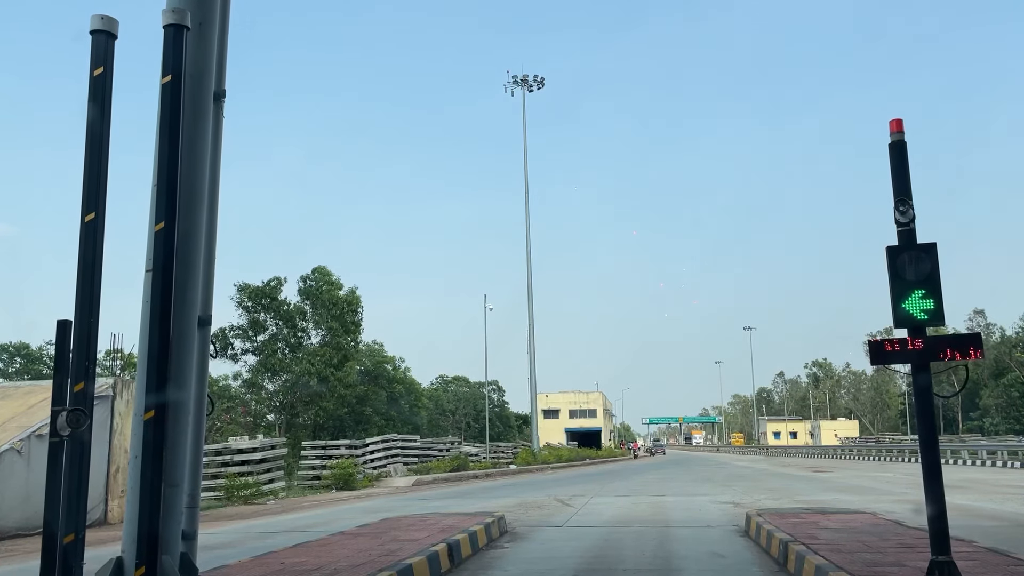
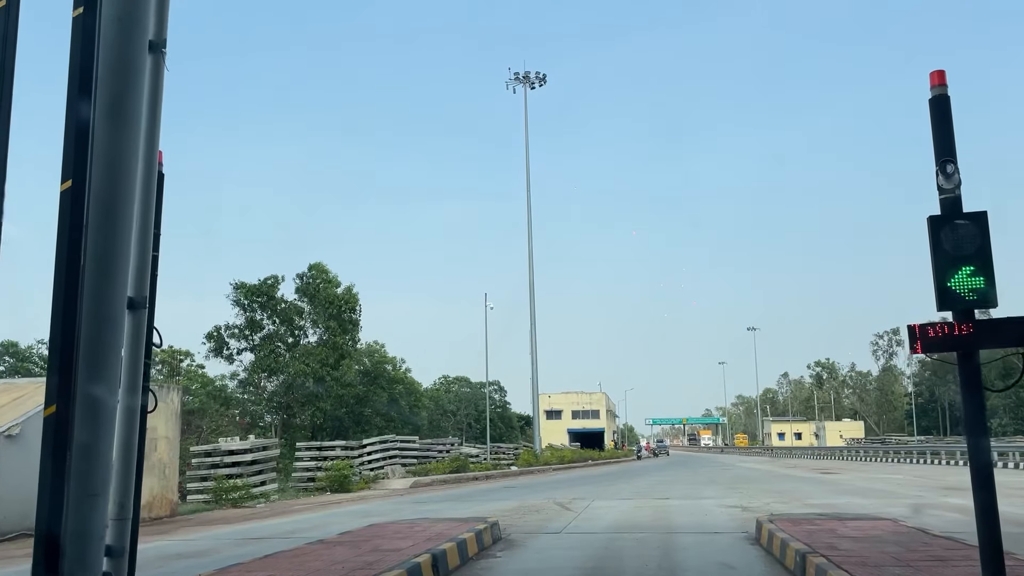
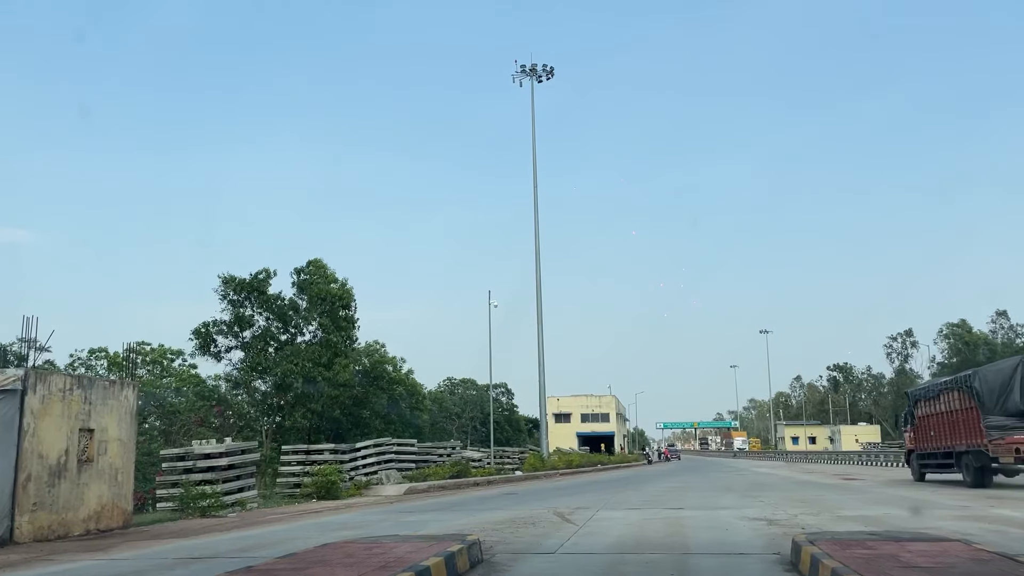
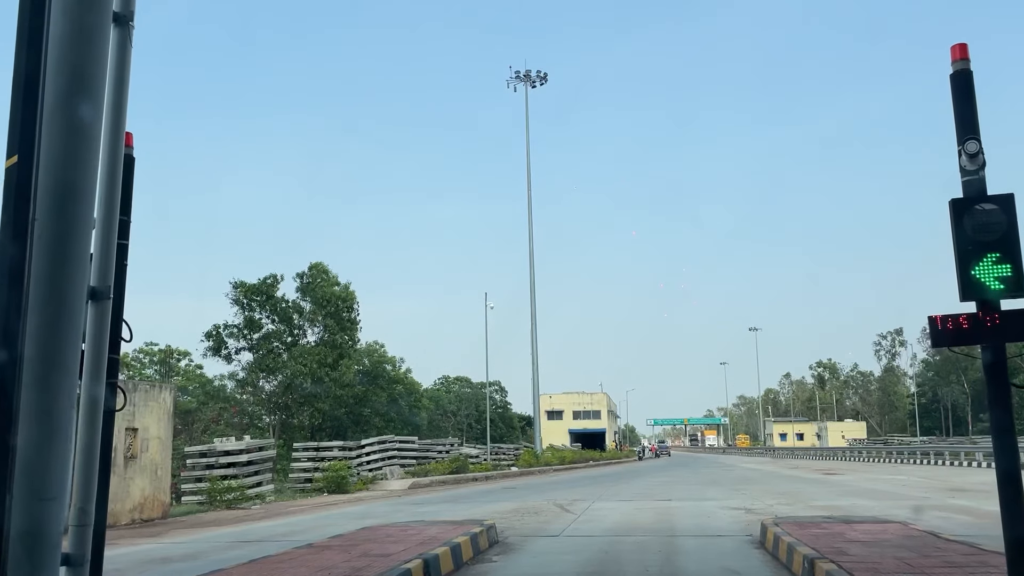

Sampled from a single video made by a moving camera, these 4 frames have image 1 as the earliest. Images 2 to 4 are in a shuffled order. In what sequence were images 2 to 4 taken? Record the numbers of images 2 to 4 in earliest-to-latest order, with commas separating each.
2, 4, 3
